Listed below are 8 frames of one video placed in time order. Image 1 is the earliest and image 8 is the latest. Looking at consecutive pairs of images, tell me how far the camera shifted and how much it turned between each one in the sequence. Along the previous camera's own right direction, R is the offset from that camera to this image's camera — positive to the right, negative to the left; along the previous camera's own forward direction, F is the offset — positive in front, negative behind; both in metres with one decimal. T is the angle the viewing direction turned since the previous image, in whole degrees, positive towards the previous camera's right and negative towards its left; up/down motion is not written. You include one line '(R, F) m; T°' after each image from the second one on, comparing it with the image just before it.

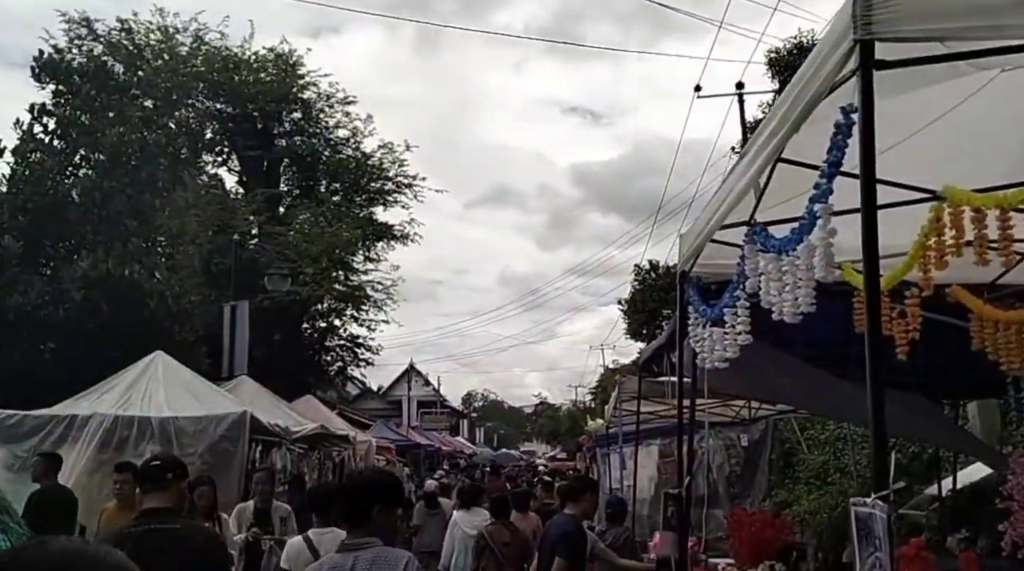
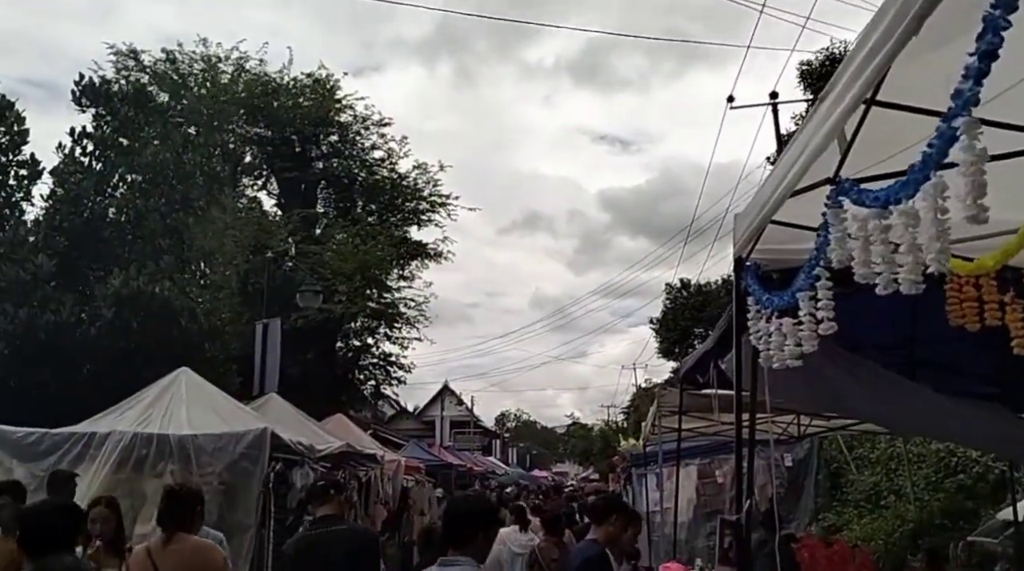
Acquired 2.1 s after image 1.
(0.0, +0.6) m; -2°
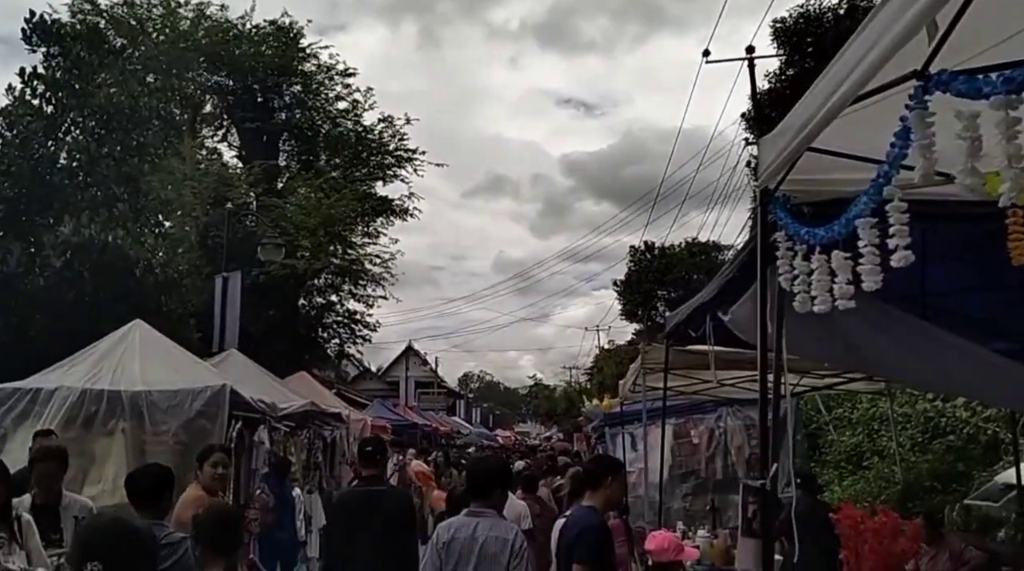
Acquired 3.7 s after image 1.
(-0.1, +0.6) m; +2°
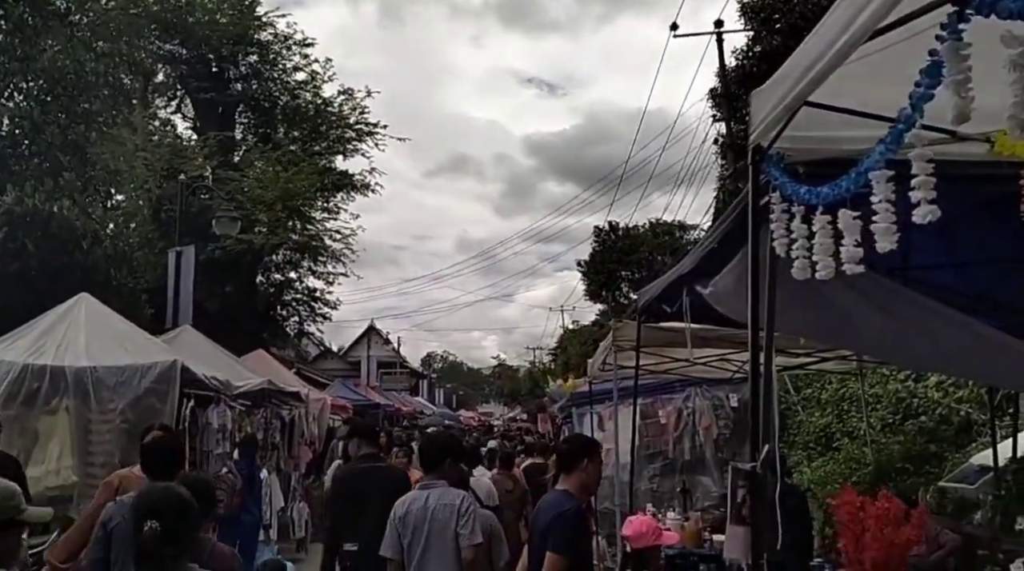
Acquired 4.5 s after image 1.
(0.0, +0.3) m; +2°
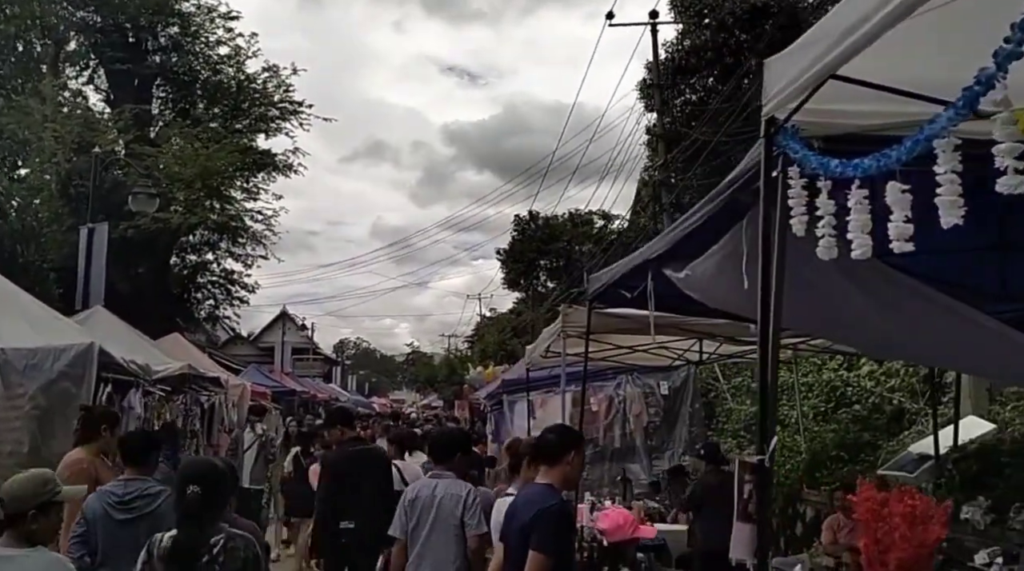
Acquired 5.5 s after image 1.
(-0.2, +0.3) m; +5°
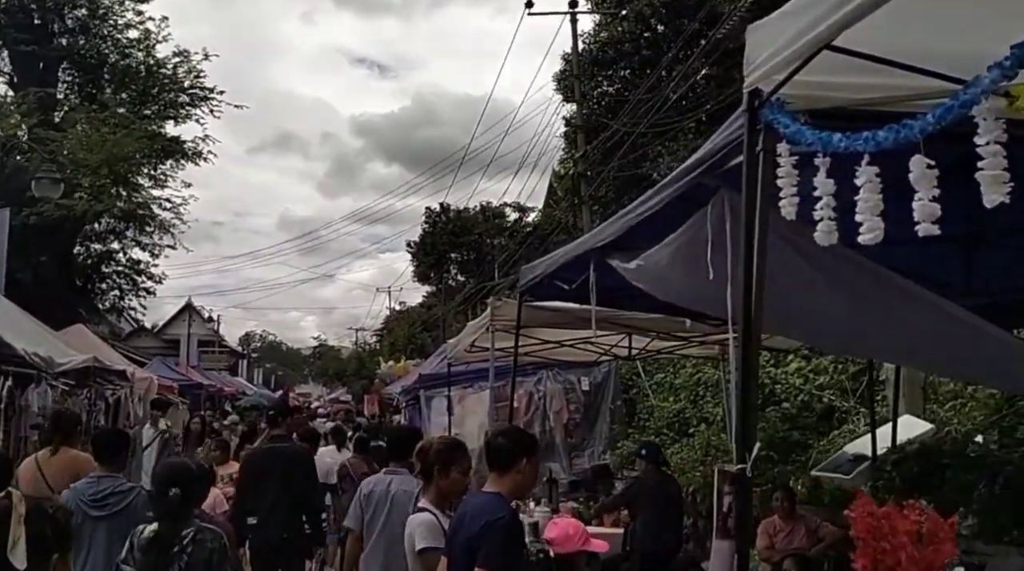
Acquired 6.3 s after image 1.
(-0.1, +0.2) m; +5°
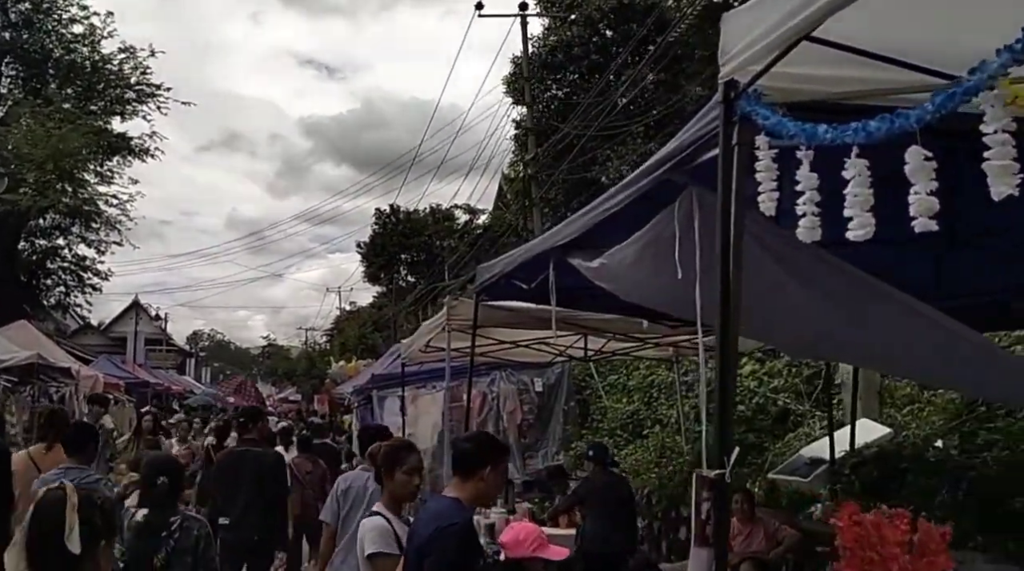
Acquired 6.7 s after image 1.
(0.0, +0.1) m; +3°
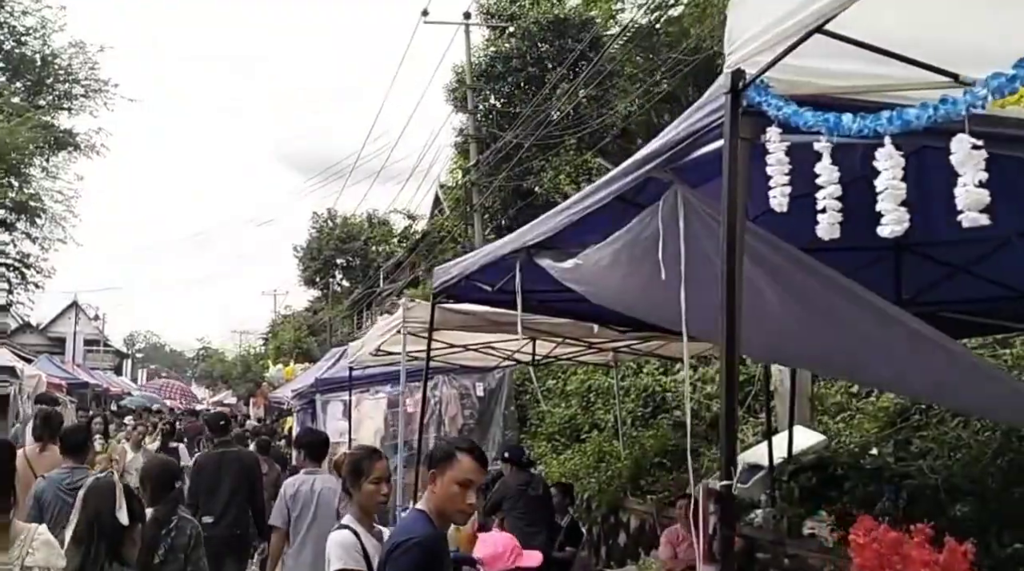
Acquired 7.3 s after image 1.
(-0.1, -0.1) m; +3°
